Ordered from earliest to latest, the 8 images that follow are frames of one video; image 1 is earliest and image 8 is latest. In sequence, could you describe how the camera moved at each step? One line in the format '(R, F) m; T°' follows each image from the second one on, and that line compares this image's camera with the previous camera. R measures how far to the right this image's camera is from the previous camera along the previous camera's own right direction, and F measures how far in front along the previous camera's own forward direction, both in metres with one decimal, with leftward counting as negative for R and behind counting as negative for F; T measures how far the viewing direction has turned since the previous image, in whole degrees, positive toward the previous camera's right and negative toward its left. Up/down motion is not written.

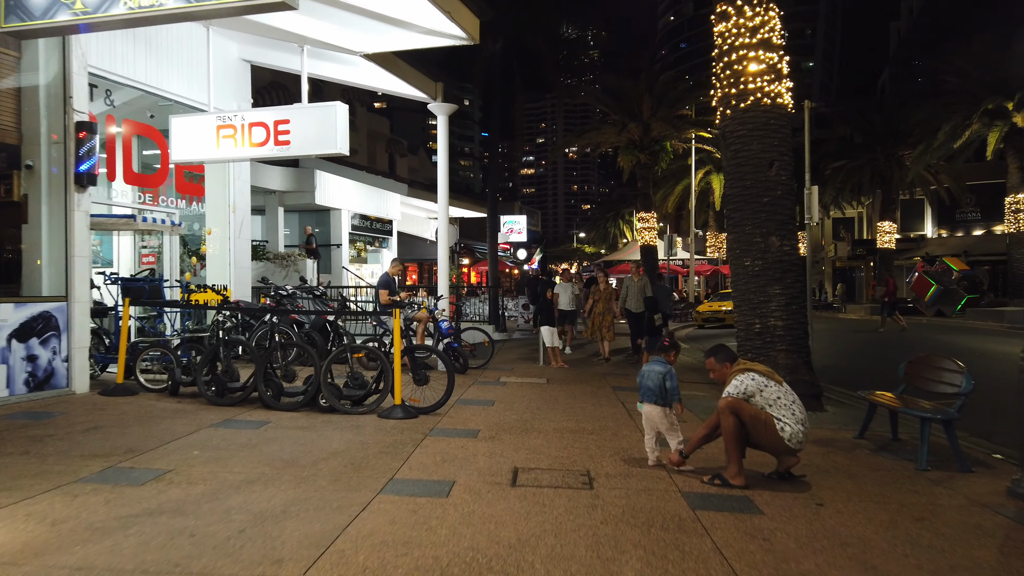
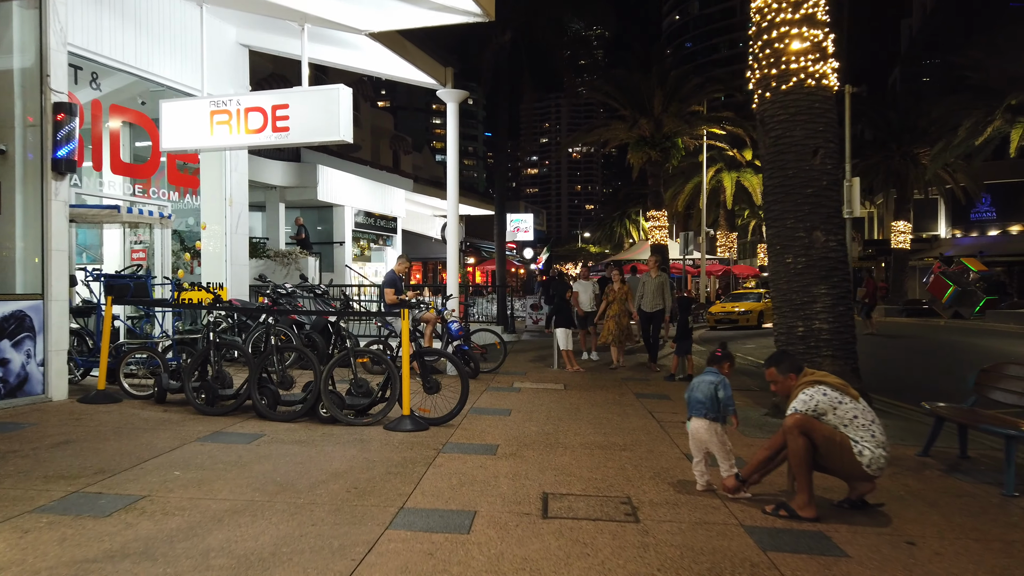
(-0.2, +0.7) m; 0°
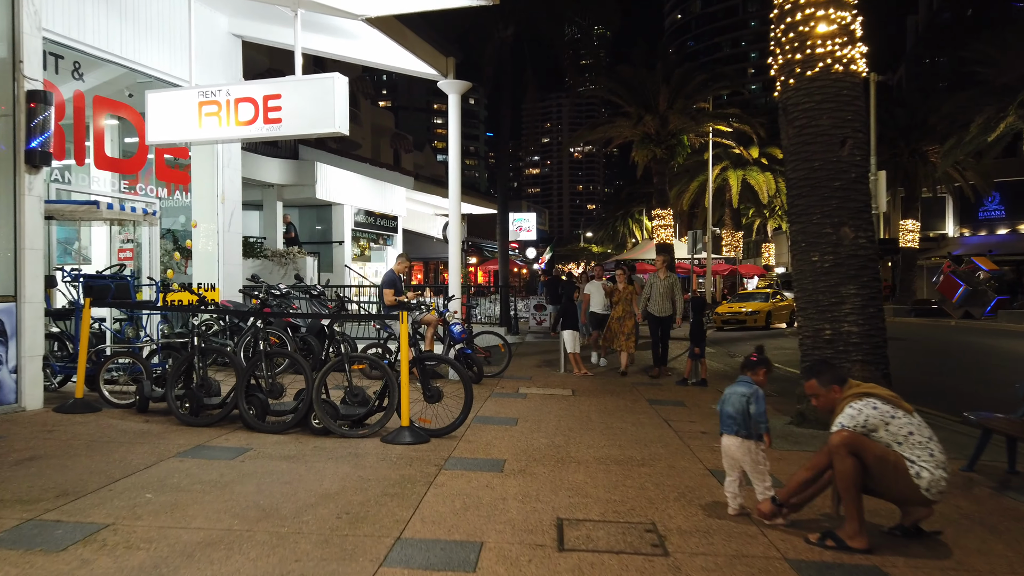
(0.0, +0.5) m; 0°
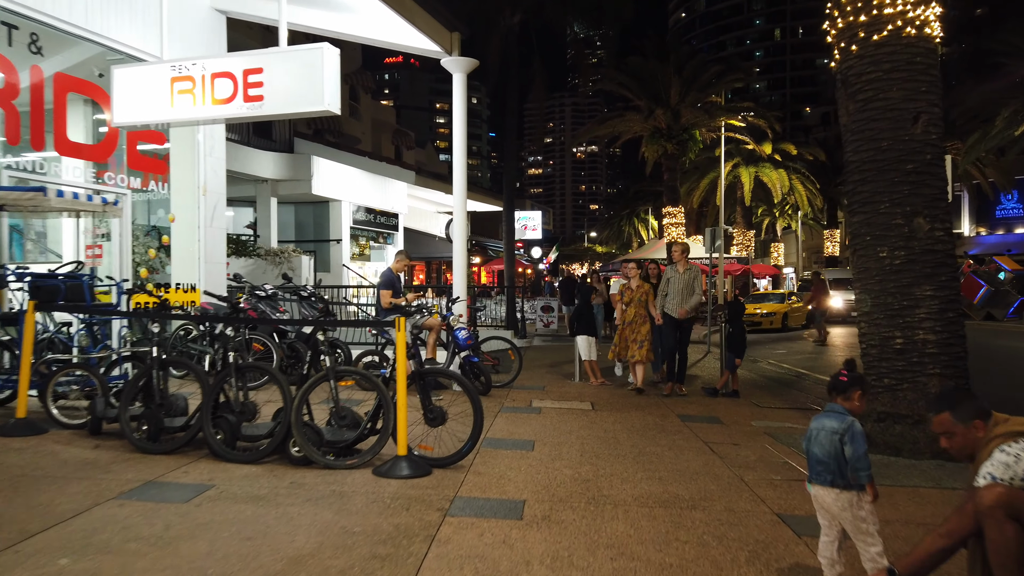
(-0.1, +1.1) m; 0°
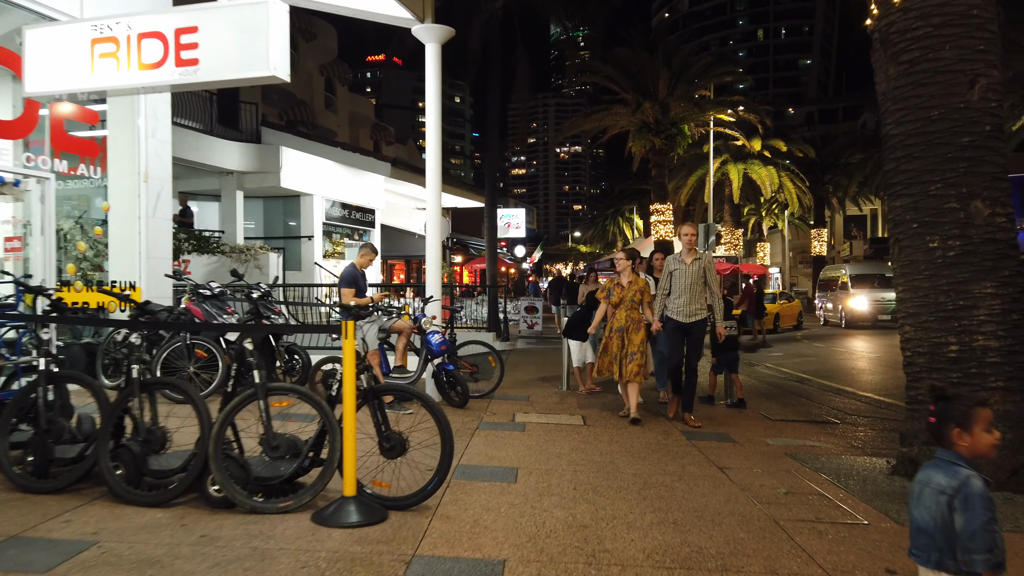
(0.0, +1.1) m; +1°
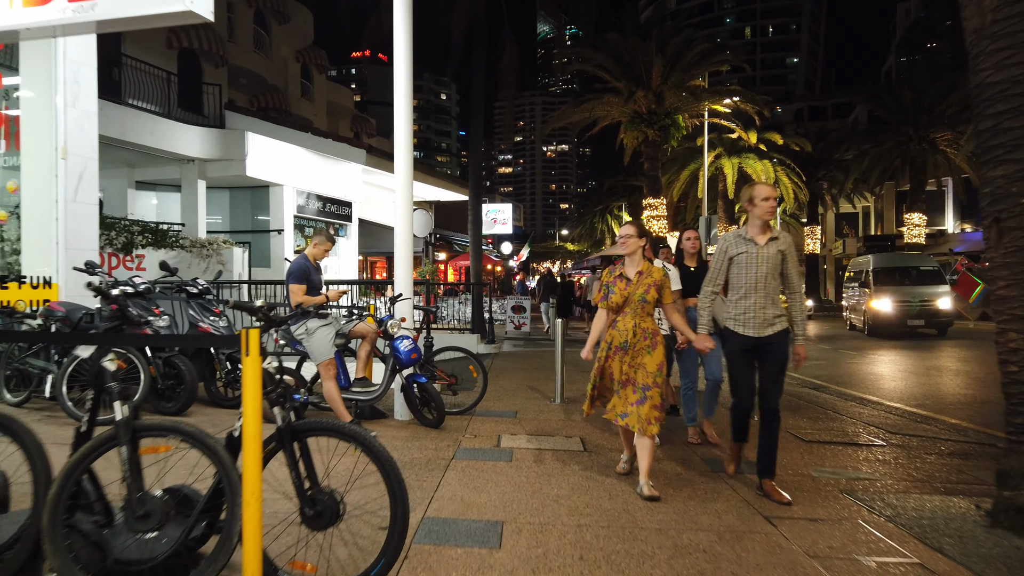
(0.0, +1.3) m; +1°
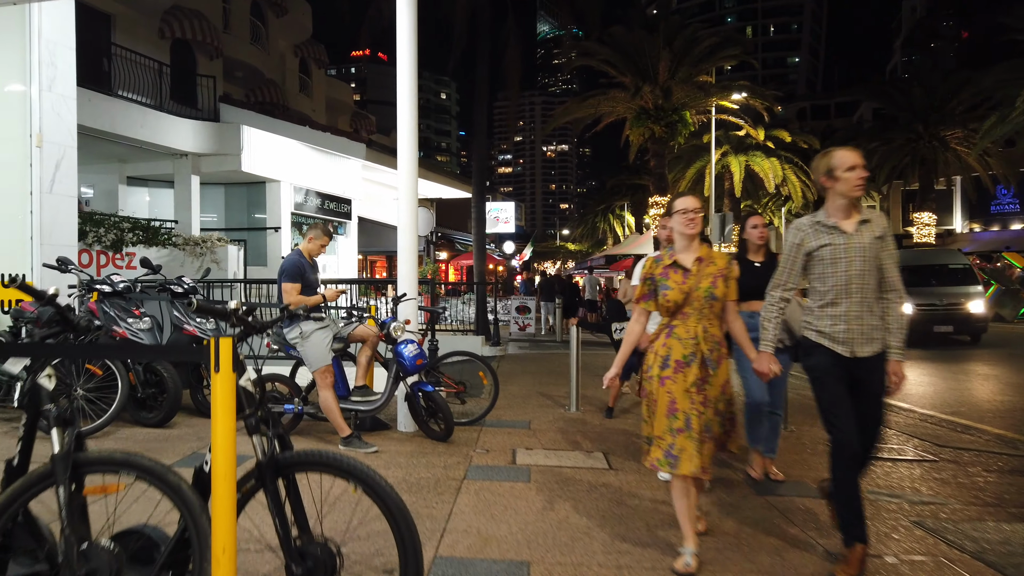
(-0.1, +0.6) m; 0°
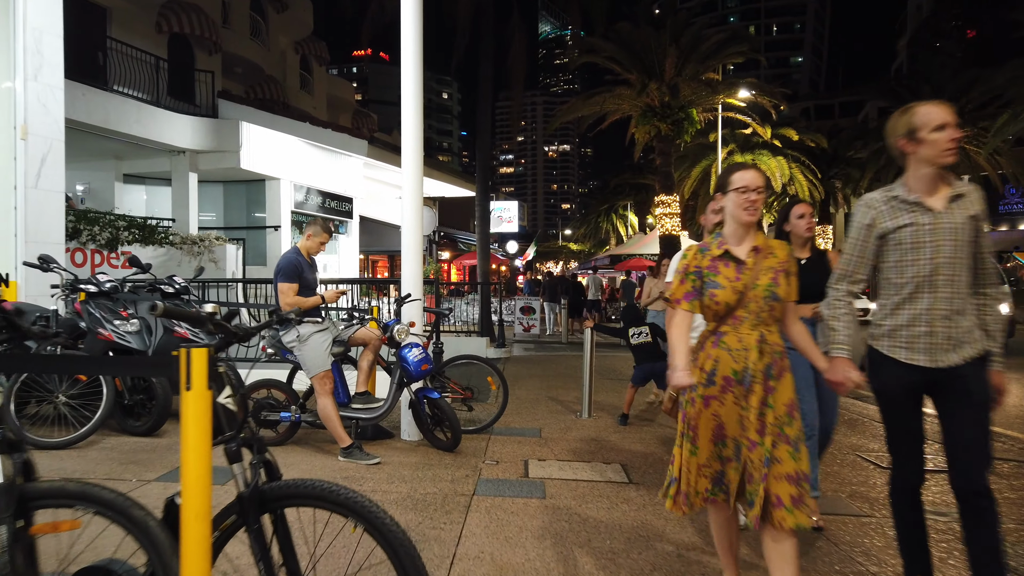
(-0.1, +0.4) m; 0°
